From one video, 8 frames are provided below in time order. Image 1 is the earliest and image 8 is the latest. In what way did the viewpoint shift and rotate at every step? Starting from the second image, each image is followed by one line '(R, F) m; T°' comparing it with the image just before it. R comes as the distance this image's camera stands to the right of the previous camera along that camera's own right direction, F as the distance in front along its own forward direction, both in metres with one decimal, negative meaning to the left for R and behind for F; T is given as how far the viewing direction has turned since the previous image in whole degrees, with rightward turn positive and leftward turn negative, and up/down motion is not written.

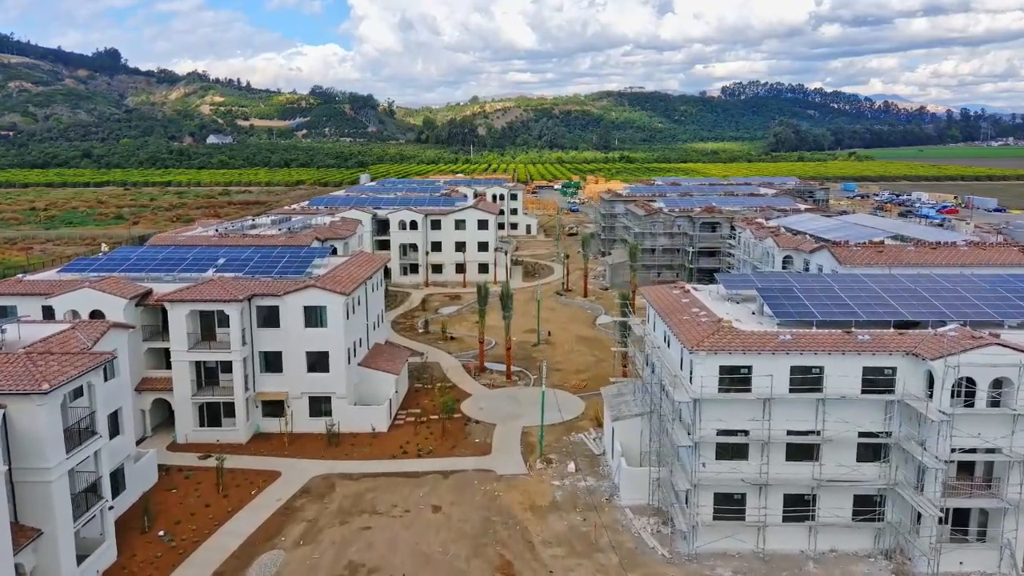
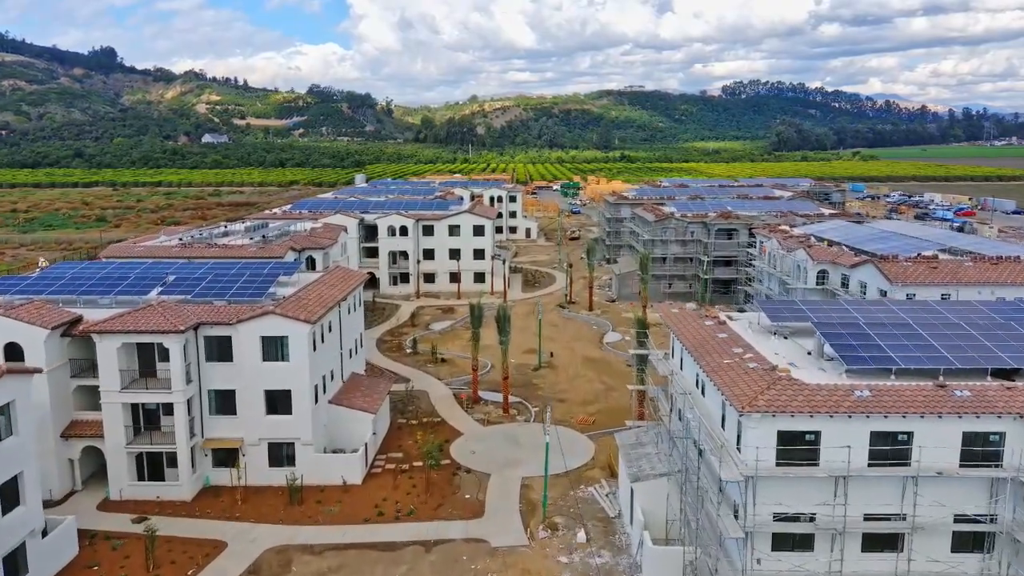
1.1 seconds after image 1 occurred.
(+0.1, +6.3) m; 0°
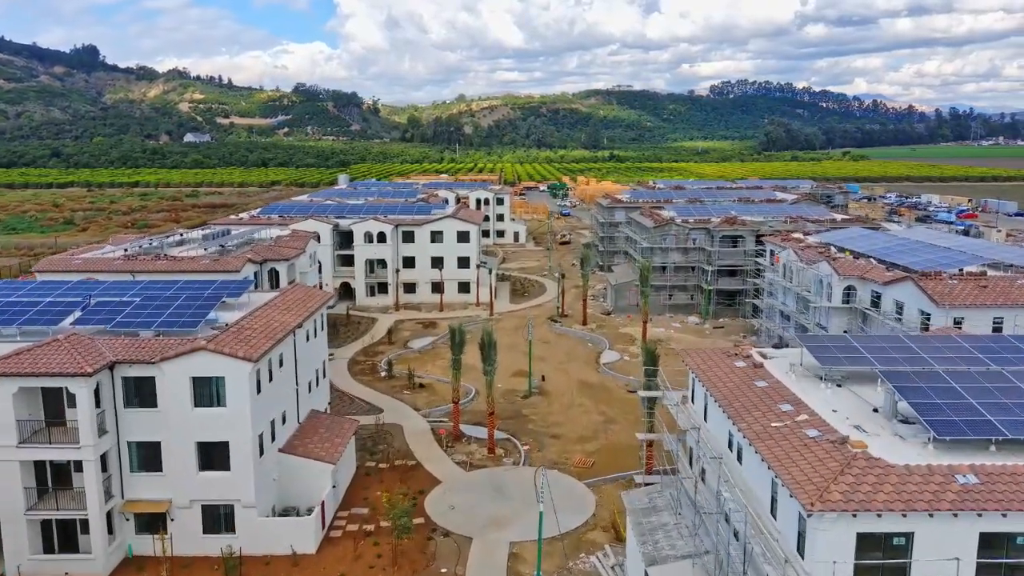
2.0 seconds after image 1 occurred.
(+0.1, +5.7) m; +1°
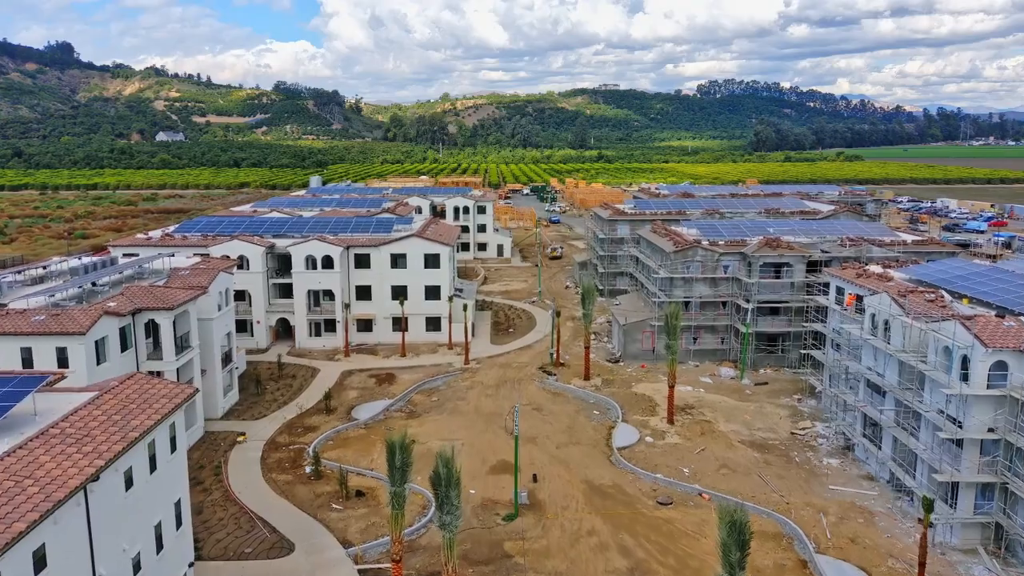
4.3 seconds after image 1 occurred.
(+0.3, +14.5) m; +1°
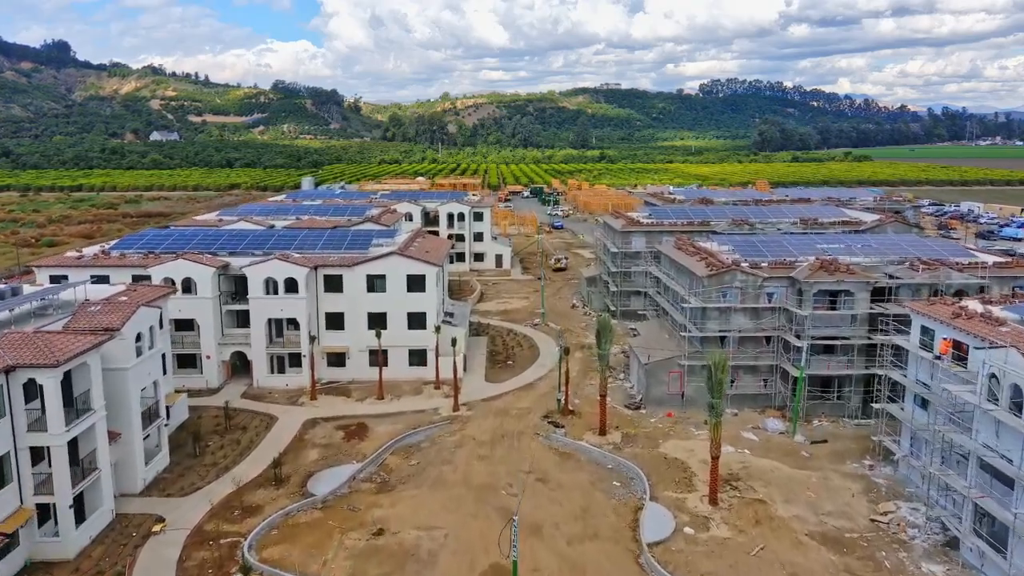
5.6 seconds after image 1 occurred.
(+0.1, +8.9) m; 0°
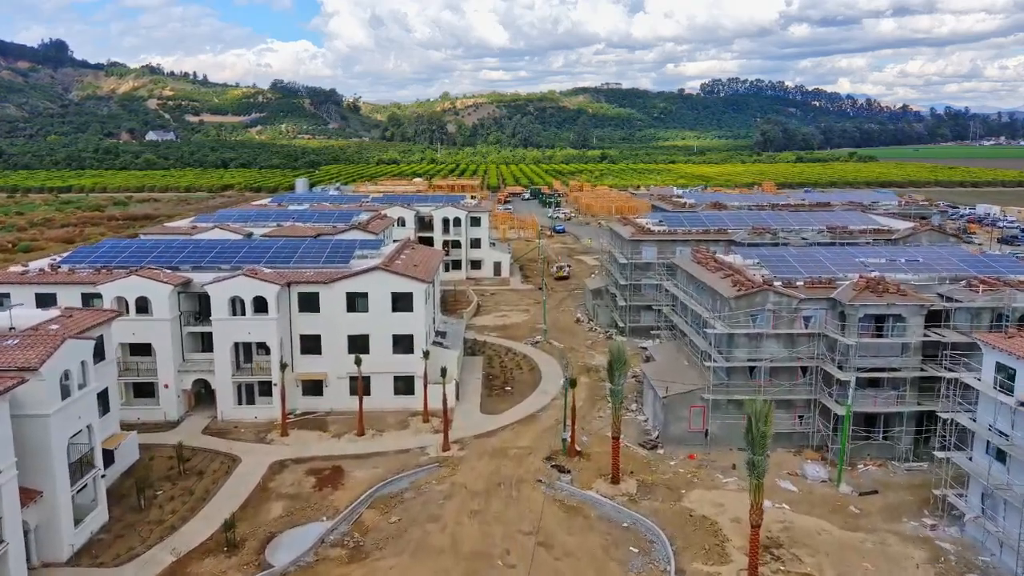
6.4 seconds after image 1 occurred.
(+0.1, +5.4) m; 0°
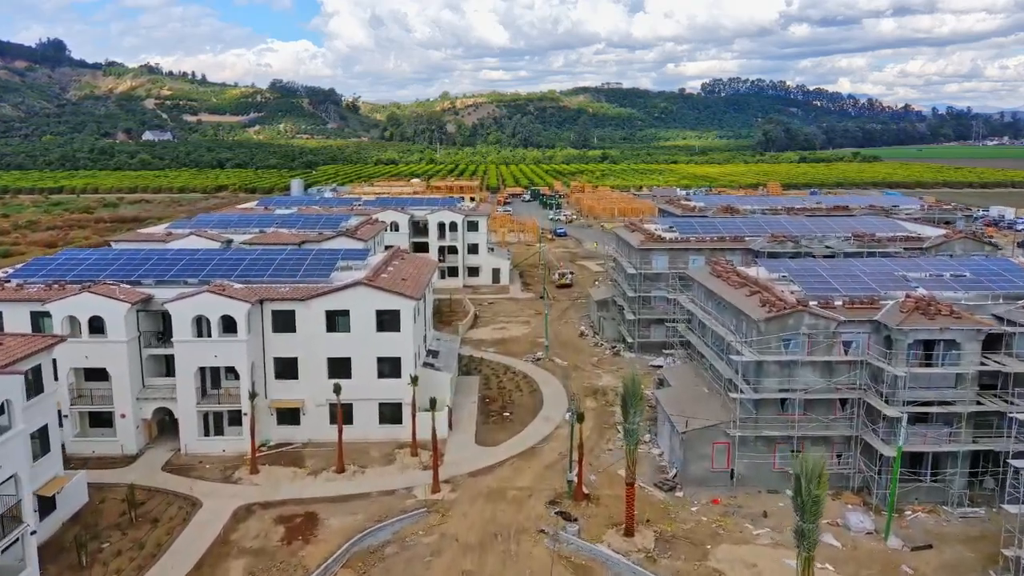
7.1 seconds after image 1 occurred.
(+0.1, +4.4) m; 0°
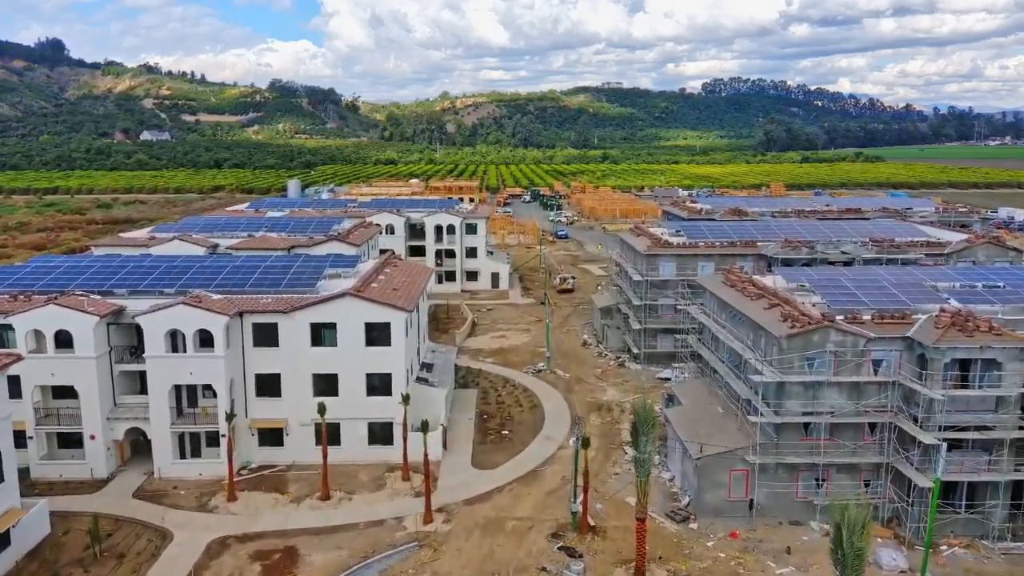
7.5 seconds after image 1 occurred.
(0.0, +2.7) m; 0°
